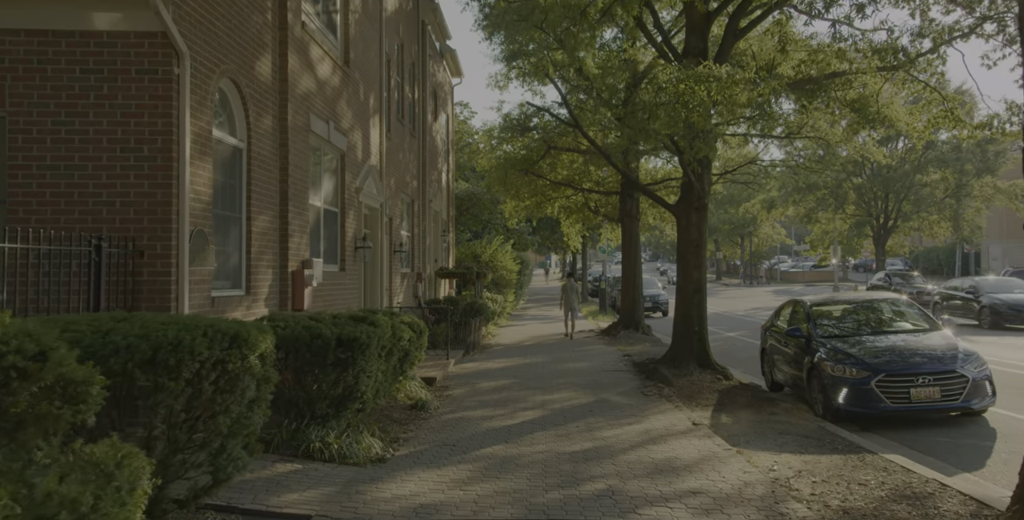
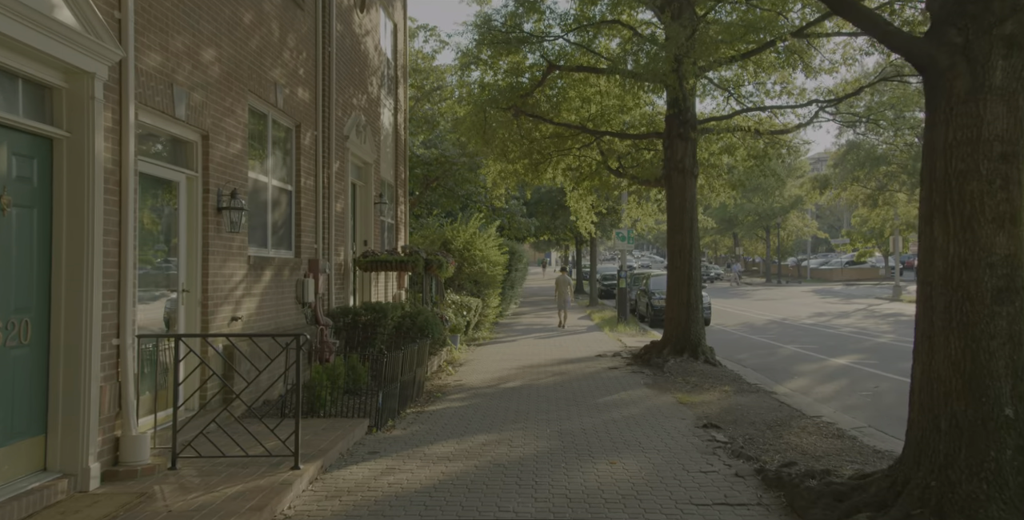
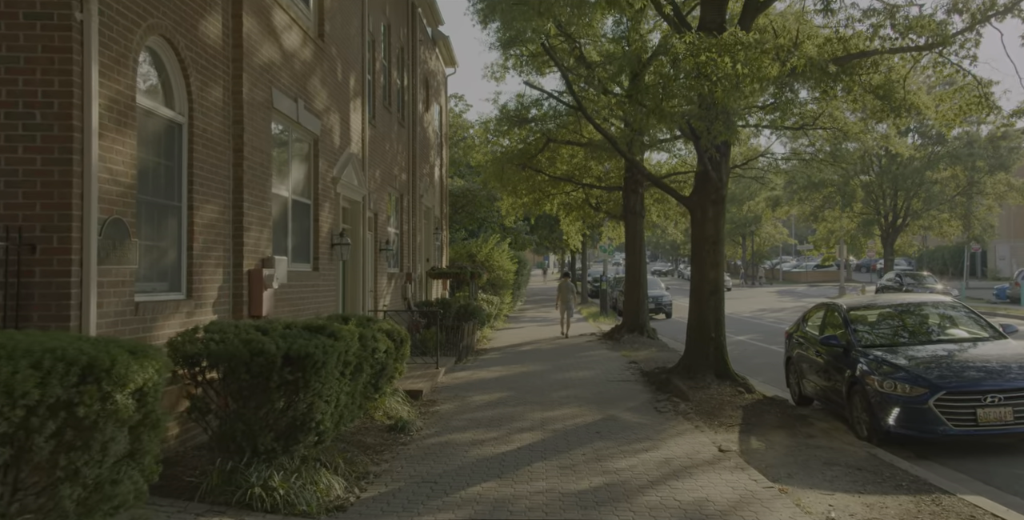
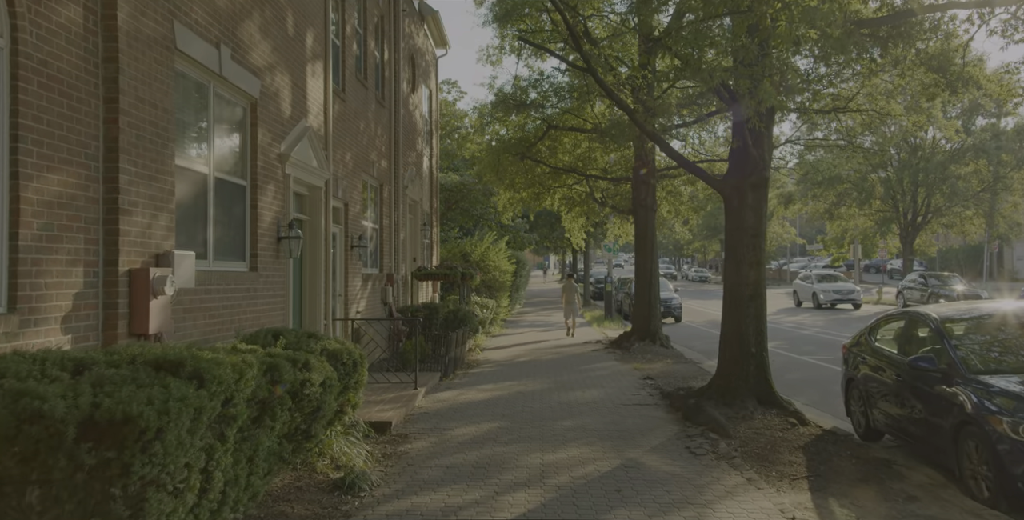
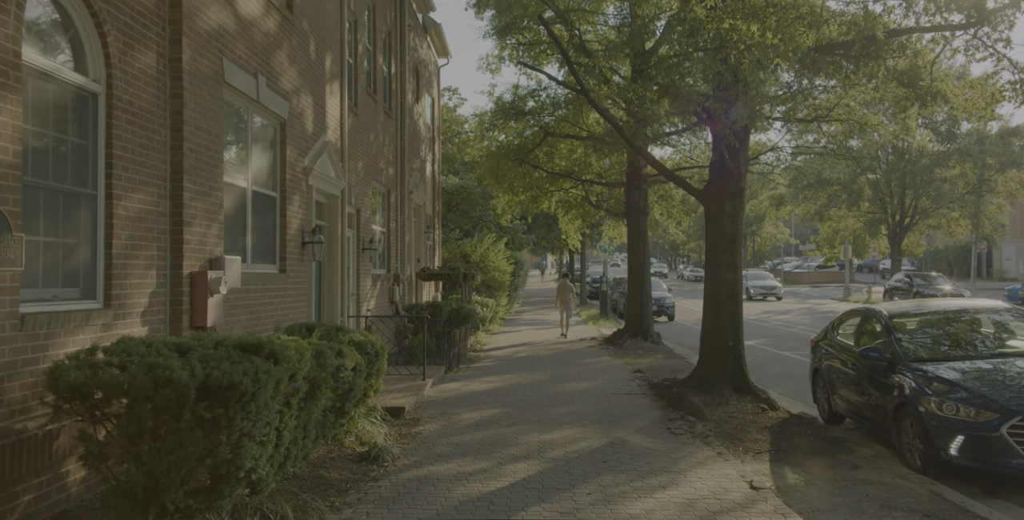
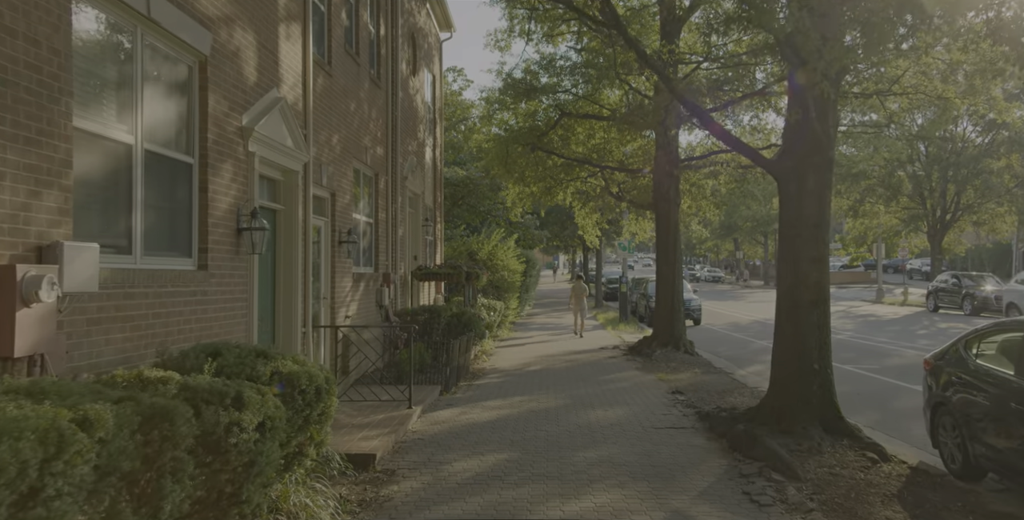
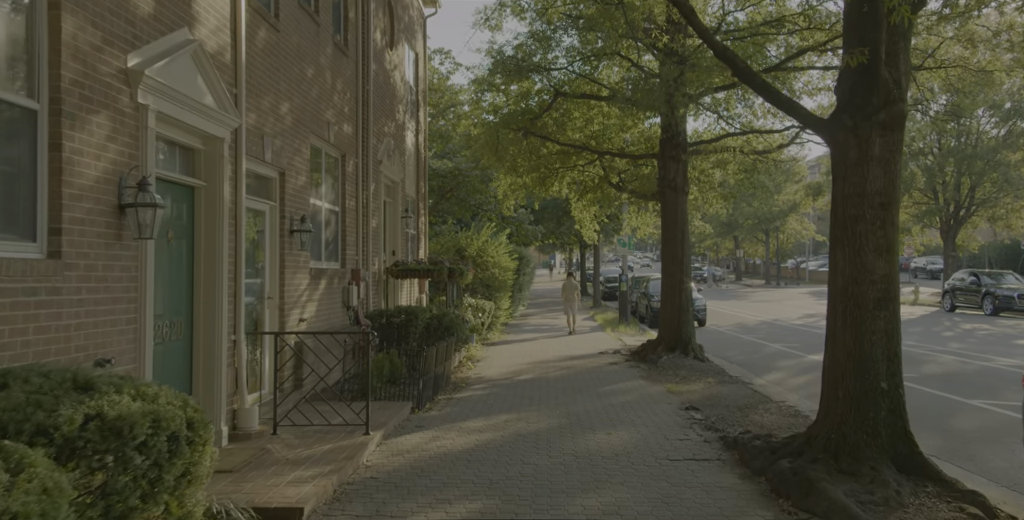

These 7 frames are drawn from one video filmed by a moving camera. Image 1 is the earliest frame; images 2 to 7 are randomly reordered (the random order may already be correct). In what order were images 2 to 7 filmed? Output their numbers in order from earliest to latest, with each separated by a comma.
3, 5, 4, 6, 7, 2
